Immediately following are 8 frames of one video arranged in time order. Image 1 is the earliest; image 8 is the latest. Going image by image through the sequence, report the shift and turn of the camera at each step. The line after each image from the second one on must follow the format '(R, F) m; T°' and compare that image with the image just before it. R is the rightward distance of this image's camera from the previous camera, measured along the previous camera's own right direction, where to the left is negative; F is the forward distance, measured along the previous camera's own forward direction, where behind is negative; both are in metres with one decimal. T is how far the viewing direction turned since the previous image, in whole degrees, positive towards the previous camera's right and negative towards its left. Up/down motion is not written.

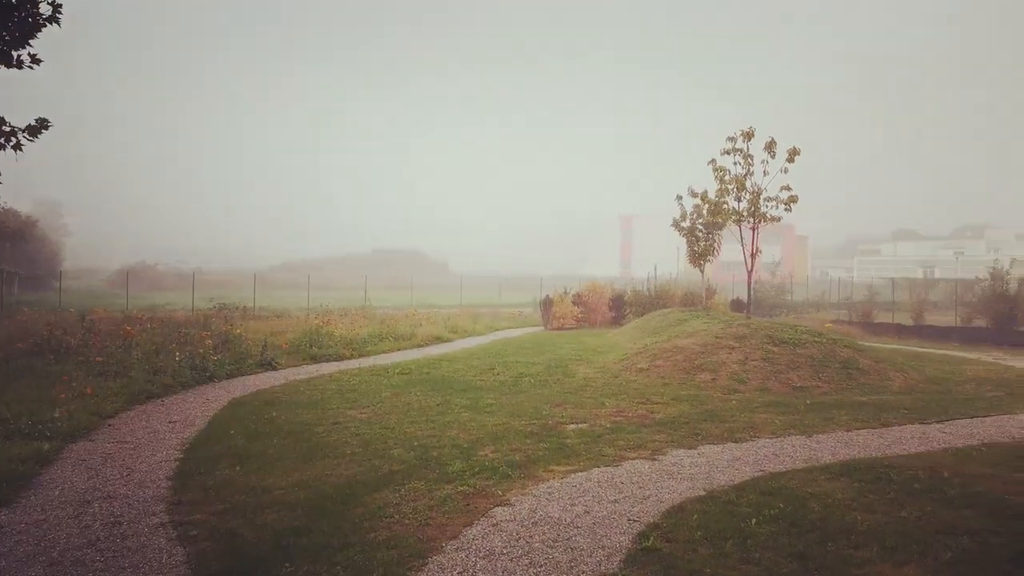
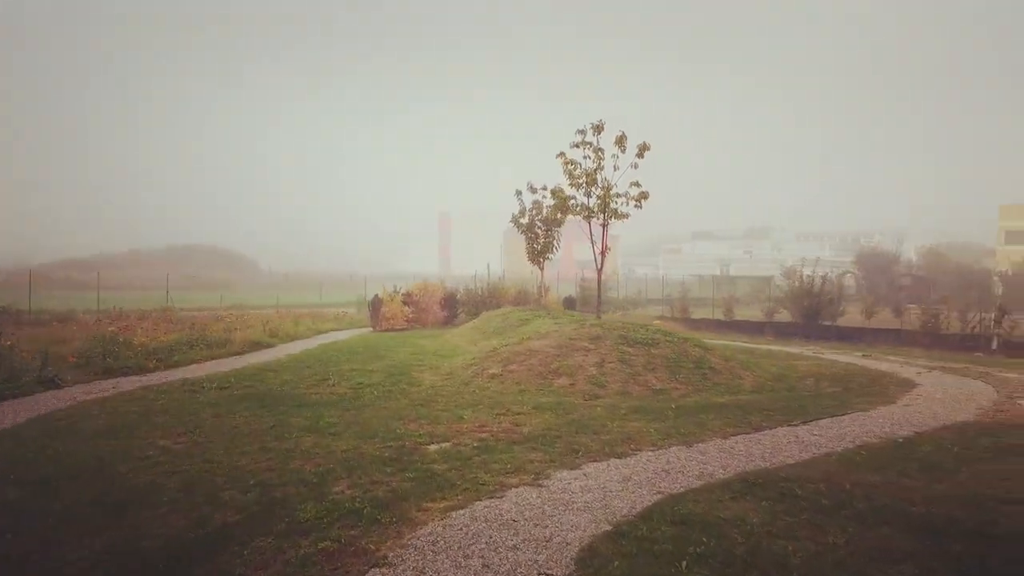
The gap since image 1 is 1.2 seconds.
(-0.3, +0.8) m; +15°
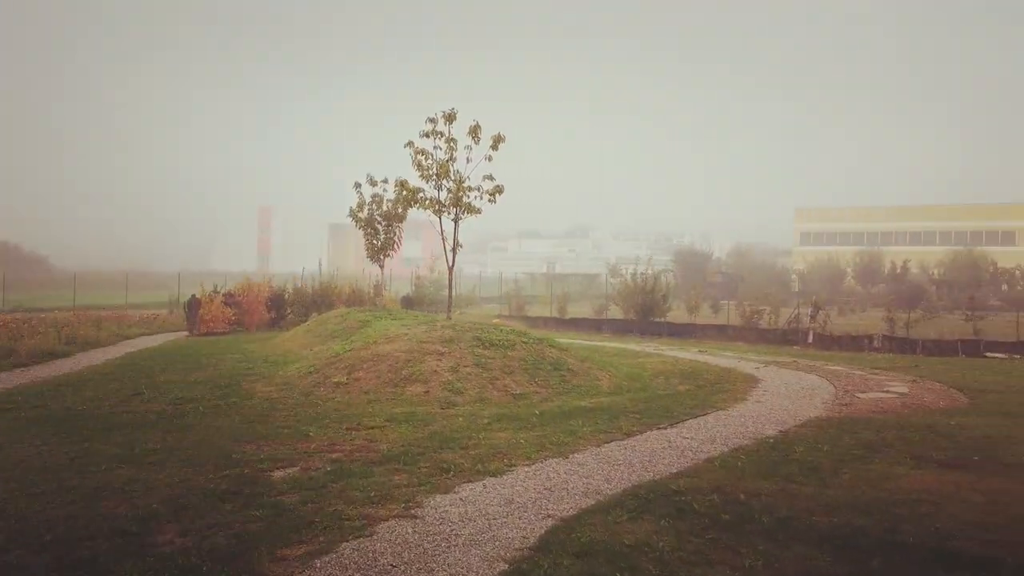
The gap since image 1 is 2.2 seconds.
(-0.3, +0.7) m; +15°
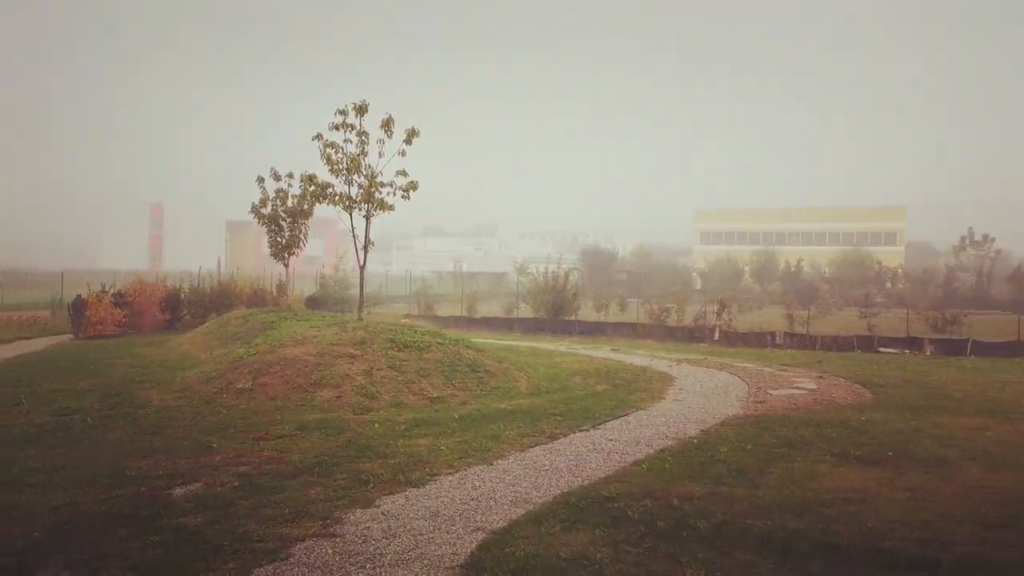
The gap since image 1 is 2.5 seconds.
(-0.1, +0.3) m; +8°
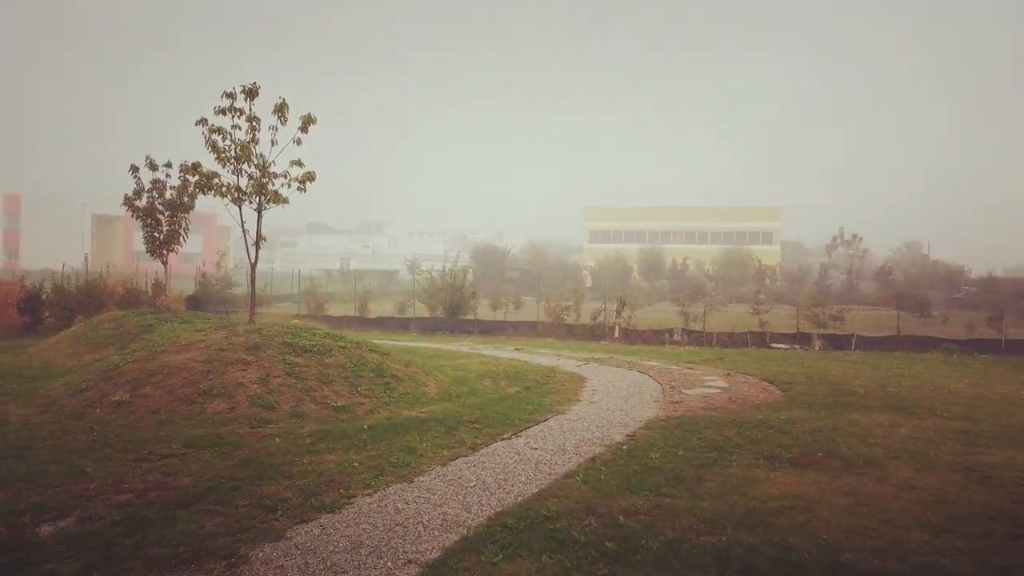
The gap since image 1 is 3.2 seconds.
(-0.2, +0.5) m; +10°
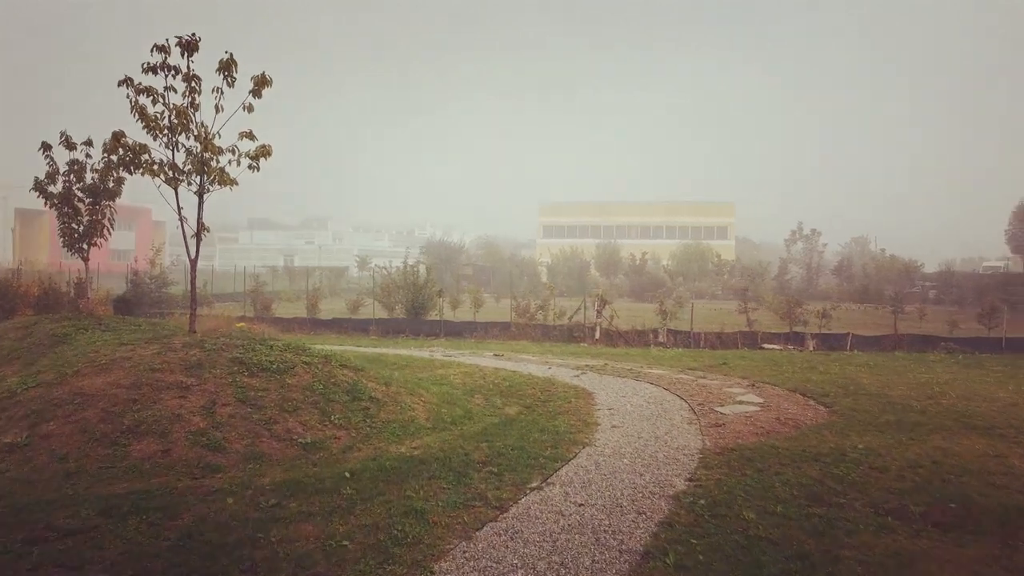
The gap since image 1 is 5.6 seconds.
(-0.7, +1.3) m; +4°
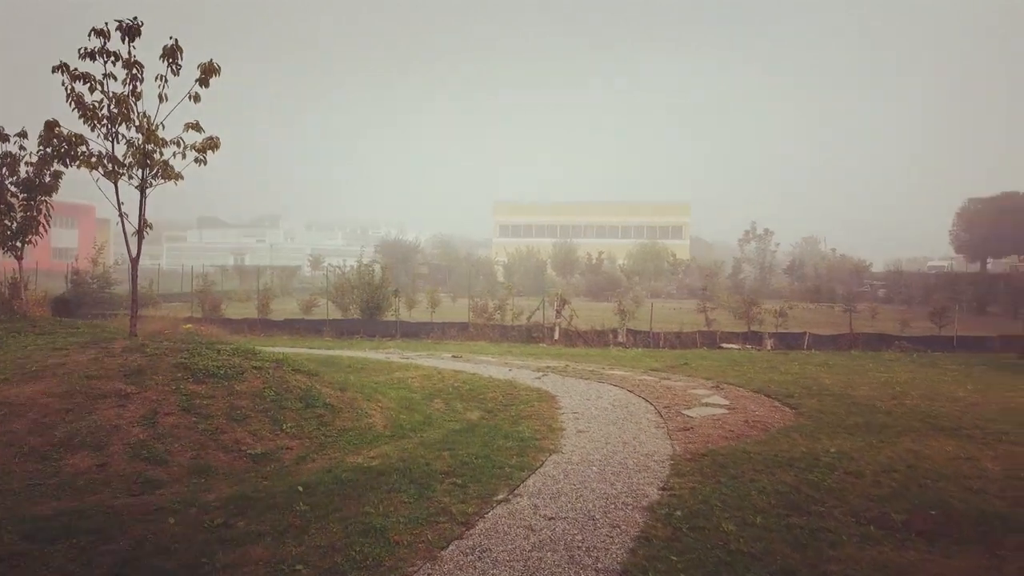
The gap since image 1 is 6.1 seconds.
(-0.1, +0.3) m; +4°
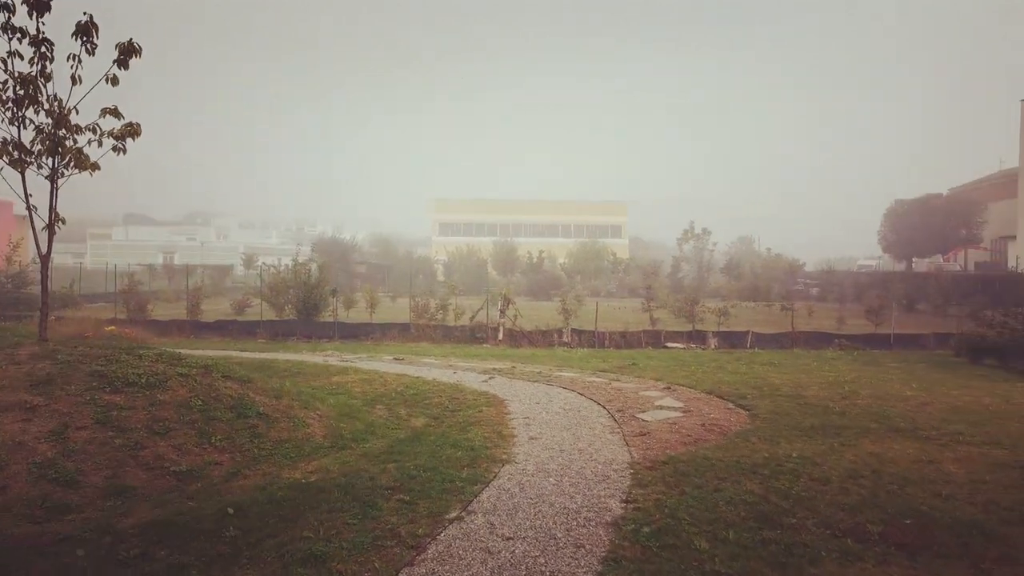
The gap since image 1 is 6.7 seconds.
(-0.1, +0.4) m; +6°
